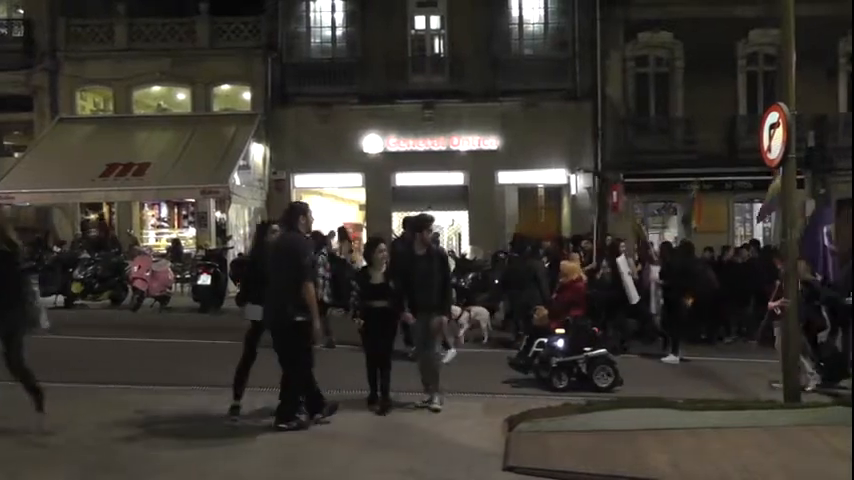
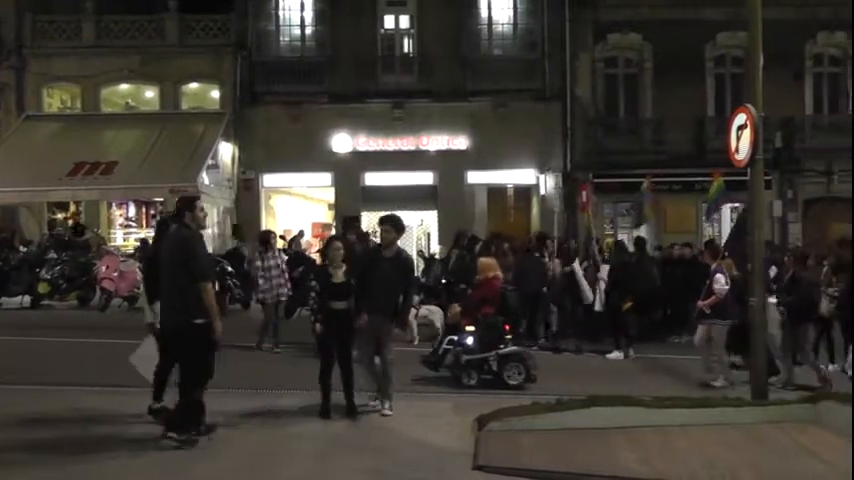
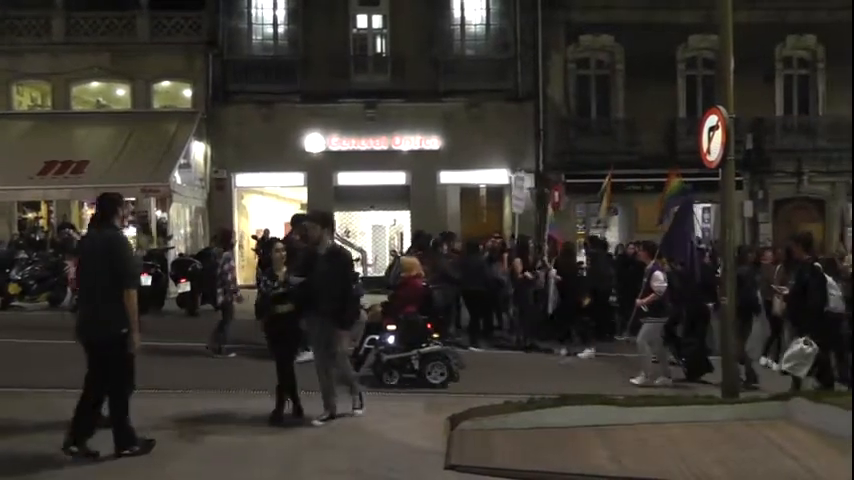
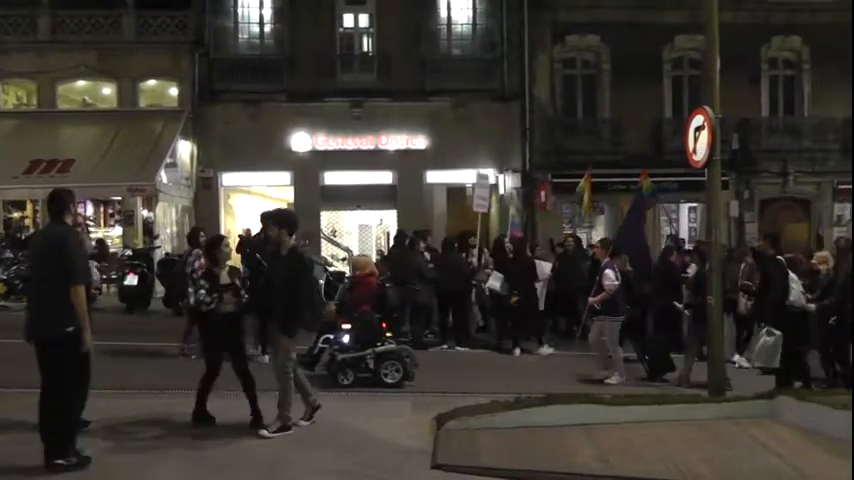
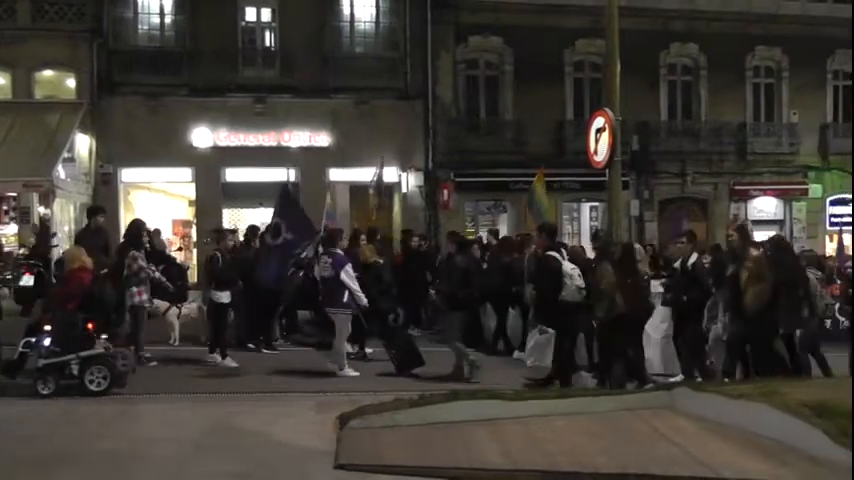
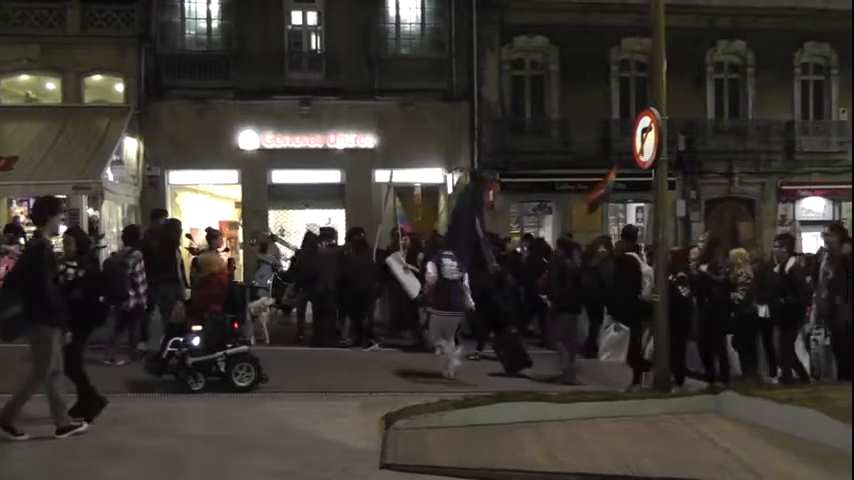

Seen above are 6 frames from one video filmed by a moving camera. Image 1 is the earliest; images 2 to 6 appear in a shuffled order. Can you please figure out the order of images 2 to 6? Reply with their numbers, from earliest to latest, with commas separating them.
2, 3, 4, 6, 5
